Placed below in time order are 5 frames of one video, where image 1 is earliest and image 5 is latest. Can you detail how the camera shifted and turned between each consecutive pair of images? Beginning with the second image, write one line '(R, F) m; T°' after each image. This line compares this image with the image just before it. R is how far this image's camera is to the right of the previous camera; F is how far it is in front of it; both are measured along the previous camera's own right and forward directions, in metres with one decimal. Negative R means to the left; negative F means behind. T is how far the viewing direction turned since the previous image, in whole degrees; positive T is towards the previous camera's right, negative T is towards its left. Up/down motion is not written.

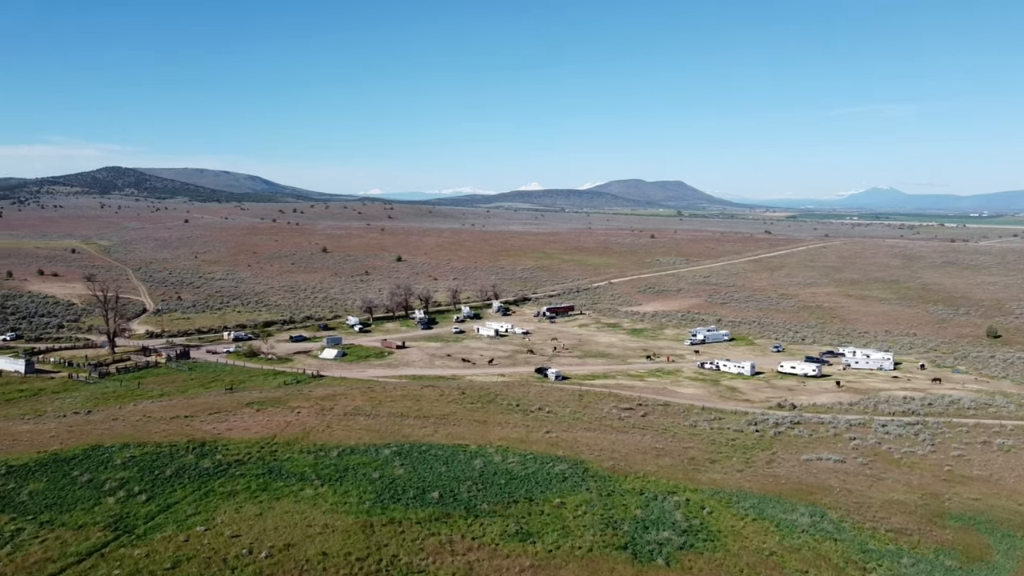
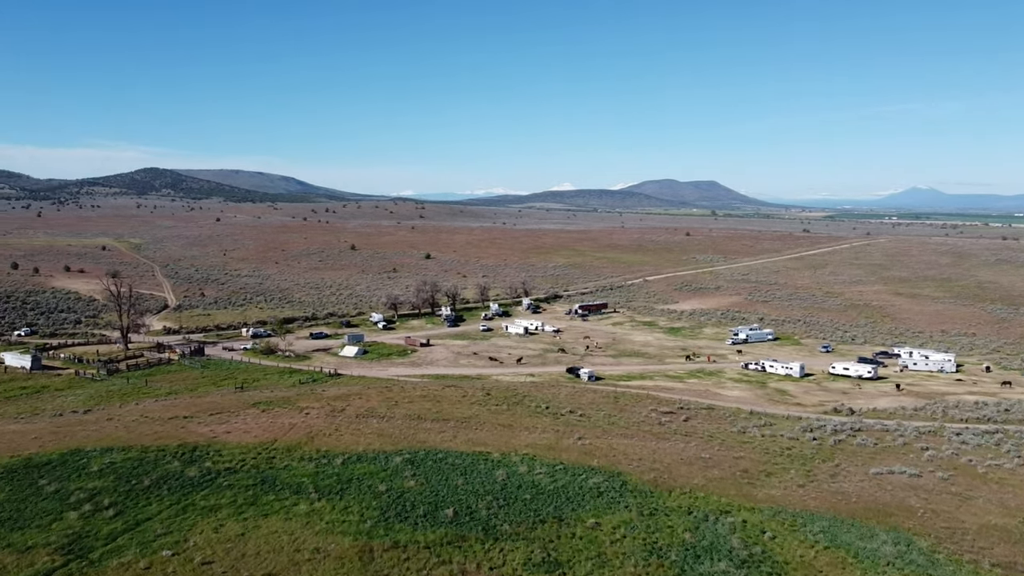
(+0.1, +3.7) m; -2°
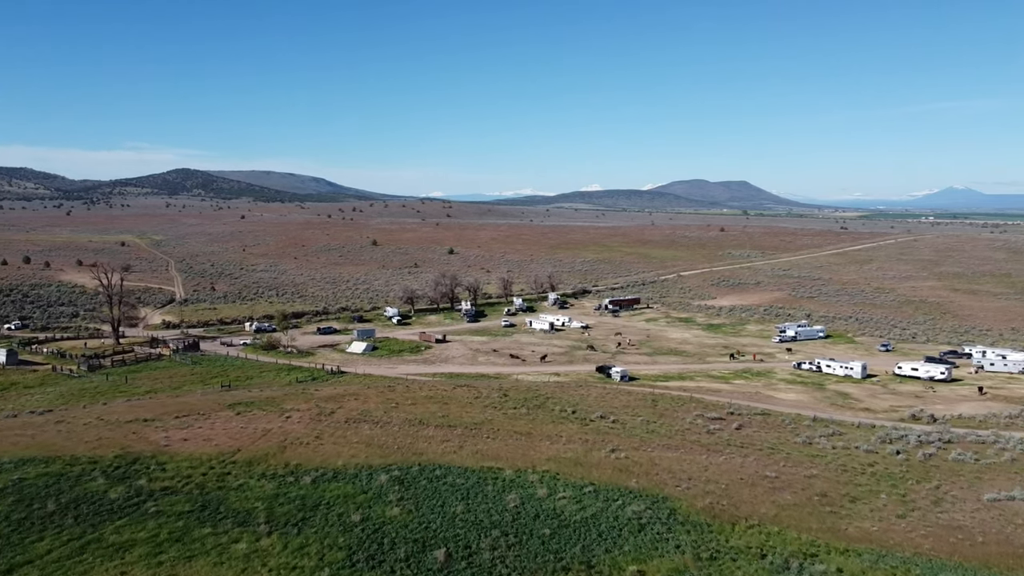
(+0.3, +5.8) m; -2°
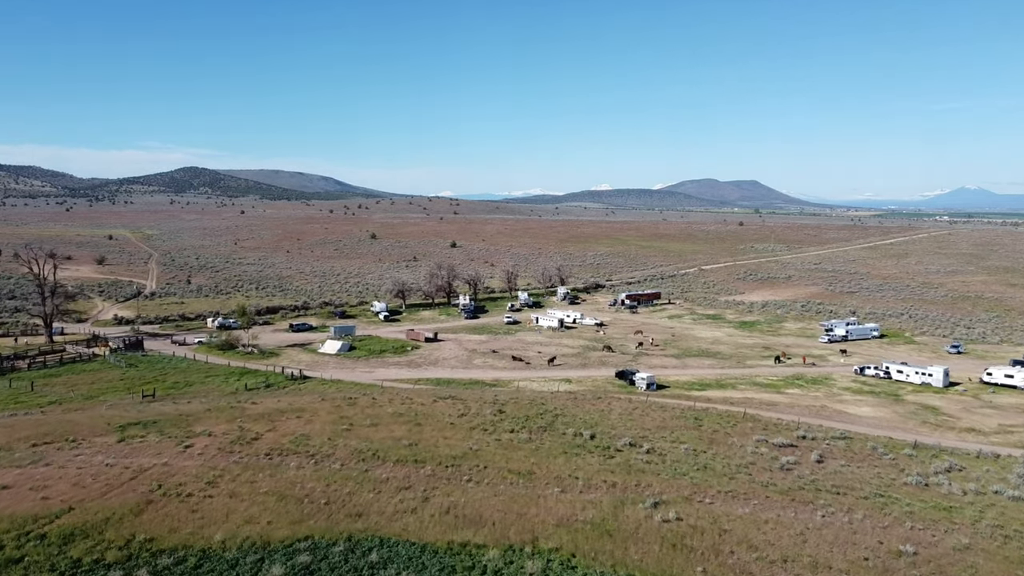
(+0.4, +8.9) m; -1°
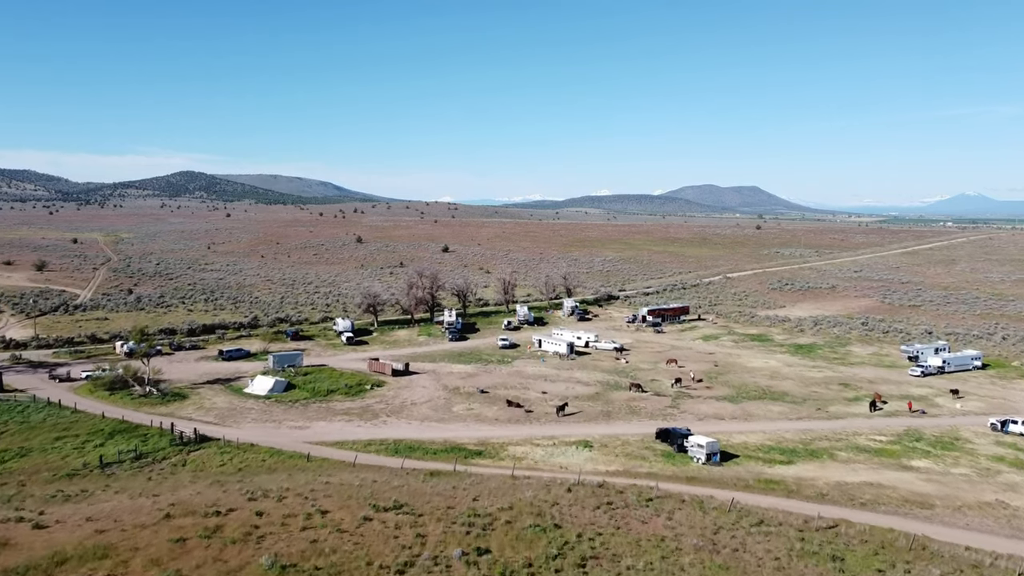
(+0.2, +12.5) m; 0°
